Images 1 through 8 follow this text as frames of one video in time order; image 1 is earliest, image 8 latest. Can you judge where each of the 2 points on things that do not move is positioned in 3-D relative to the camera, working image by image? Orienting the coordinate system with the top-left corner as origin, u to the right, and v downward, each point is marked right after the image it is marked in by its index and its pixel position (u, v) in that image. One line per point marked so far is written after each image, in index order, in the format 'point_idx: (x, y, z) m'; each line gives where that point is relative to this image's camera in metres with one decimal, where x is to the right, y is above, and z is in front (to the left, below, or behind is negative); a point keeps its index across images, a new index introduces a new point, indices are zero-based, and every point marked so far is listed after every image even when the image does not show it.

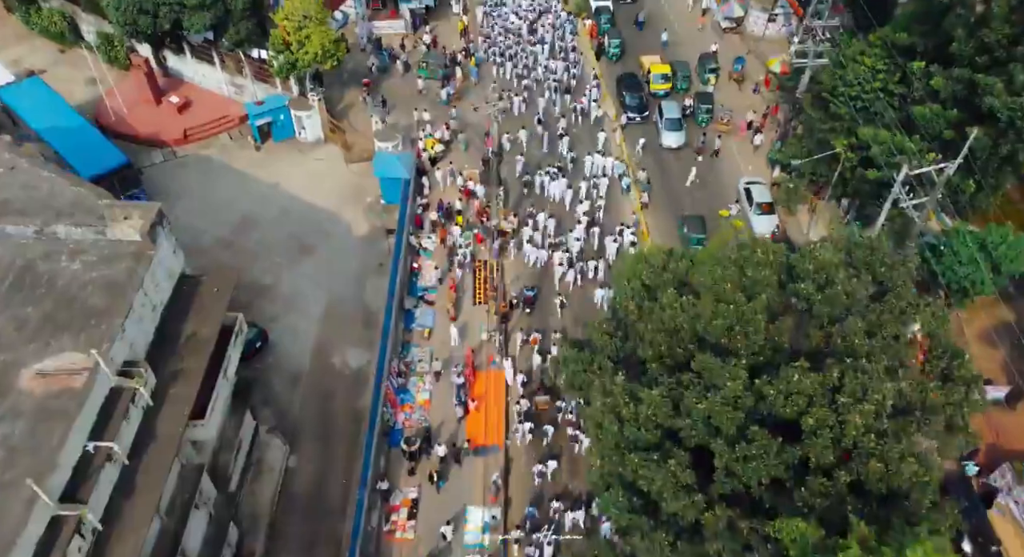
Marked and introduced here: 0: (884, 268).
0: (+8.7, +0.2, +17.2) m
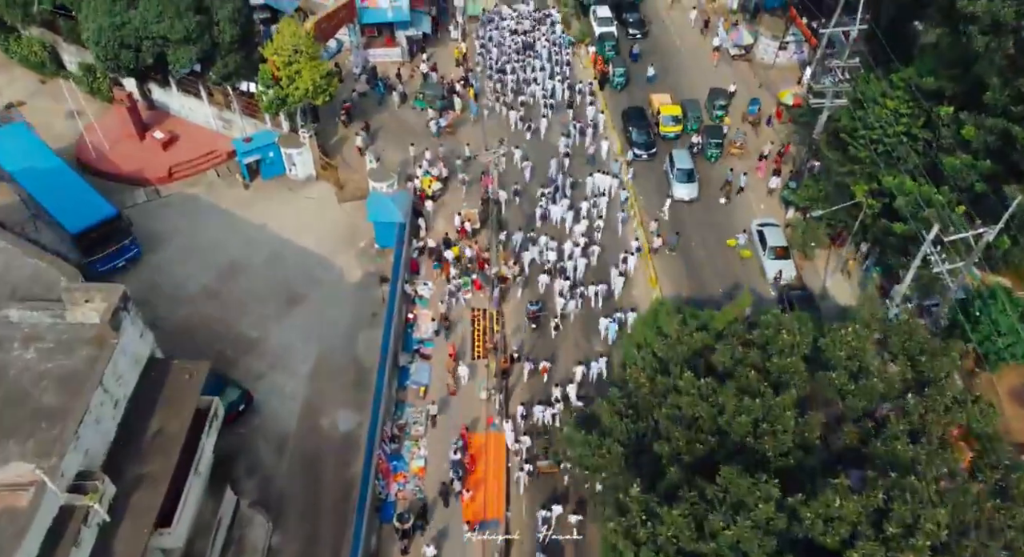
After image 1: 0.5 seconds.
0: (+8.7, -1.6, +15.6) m
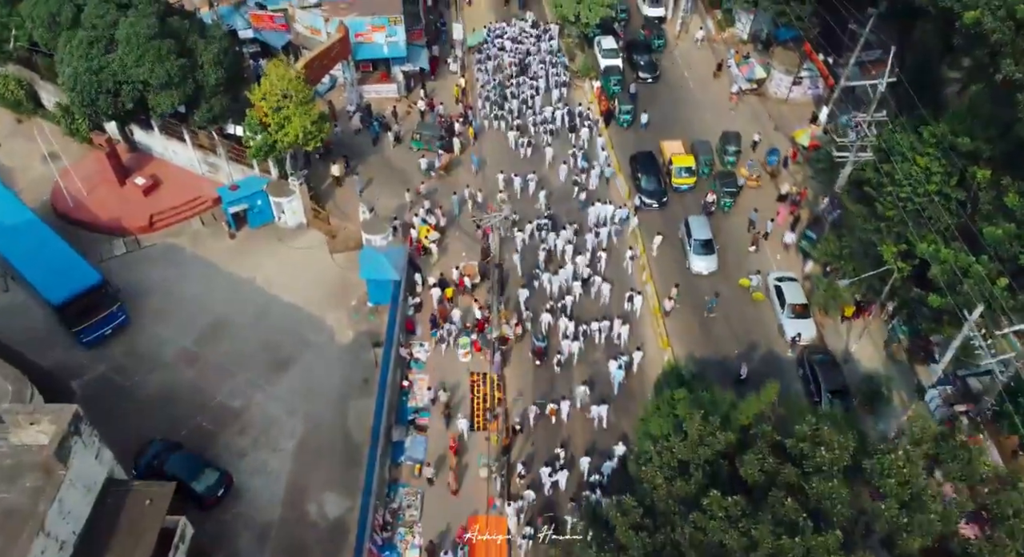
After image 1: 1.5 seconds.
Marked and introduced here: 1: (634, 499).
0: (+8.8, -3.8, +13.7) m
1: (+2.9, -5.2, +17.1) m
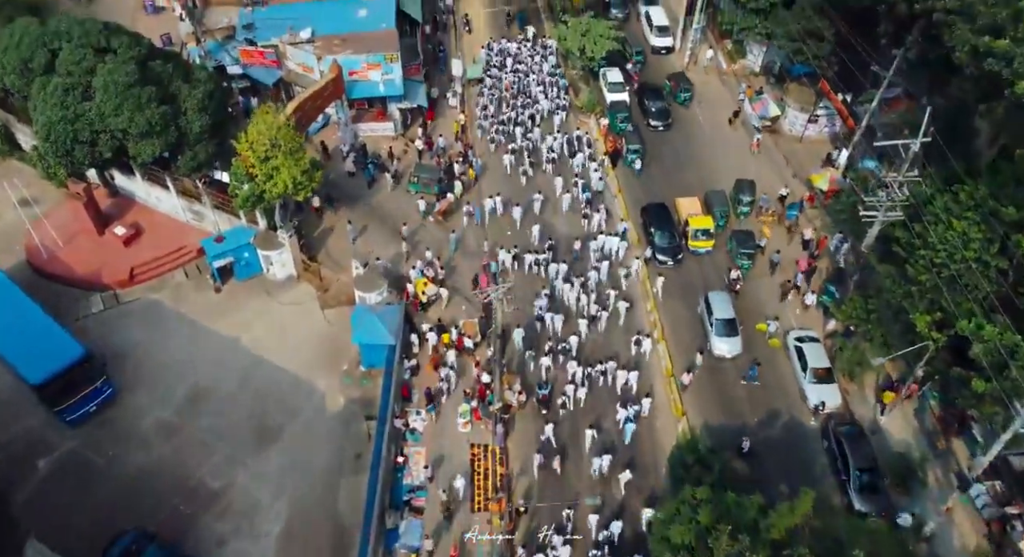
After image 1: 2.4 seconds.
0: (+9.0, -5.9, +11.9) m
1: (+3.0, -7.3, +15.2) m
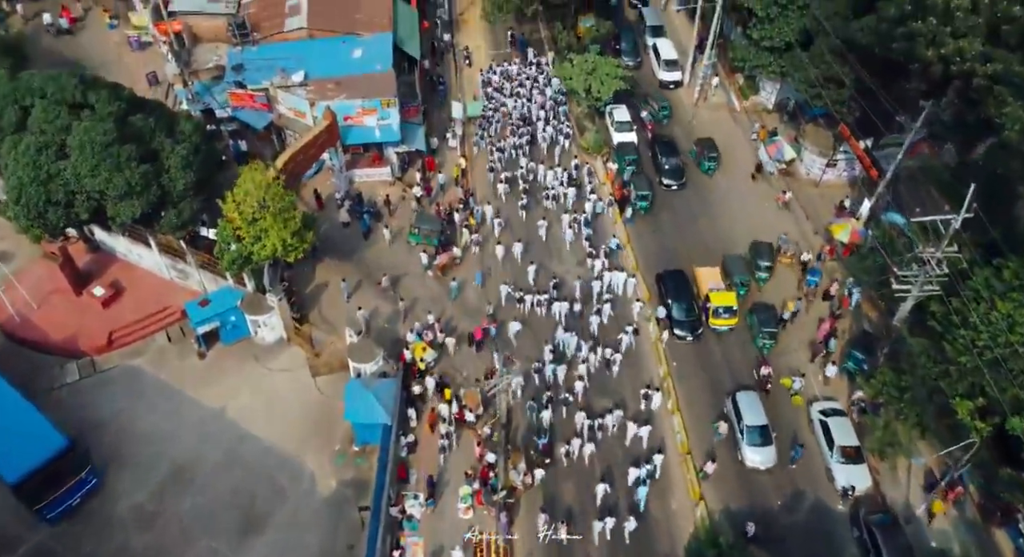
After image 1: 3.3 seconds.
0: (+9.1, -8.2, +10.0) m
1: (+3.2, -9.6, +13.4) m
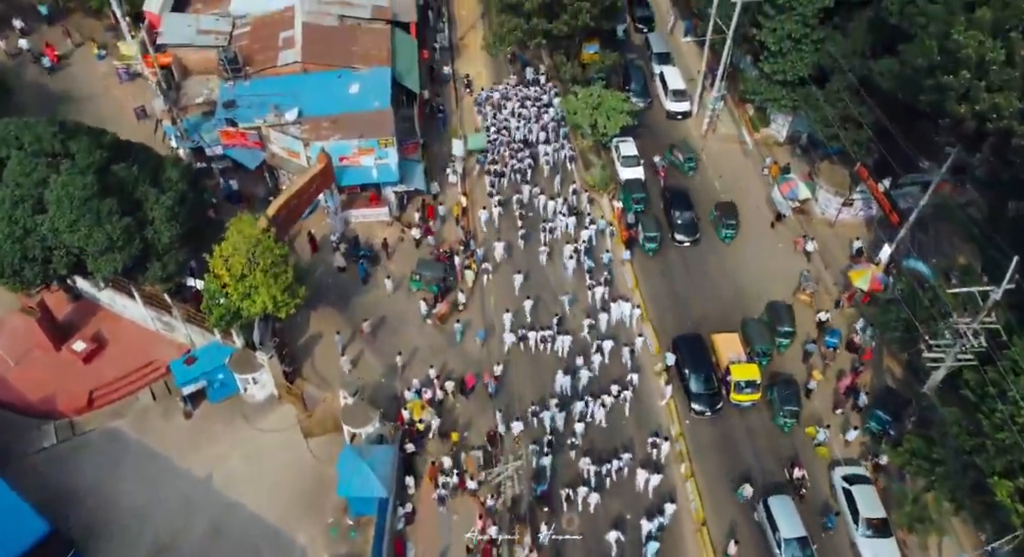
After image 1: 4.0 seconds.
0: (+9.3, -10.0, +8.5) m
1: (+3.3, -11.5, +11.8) m
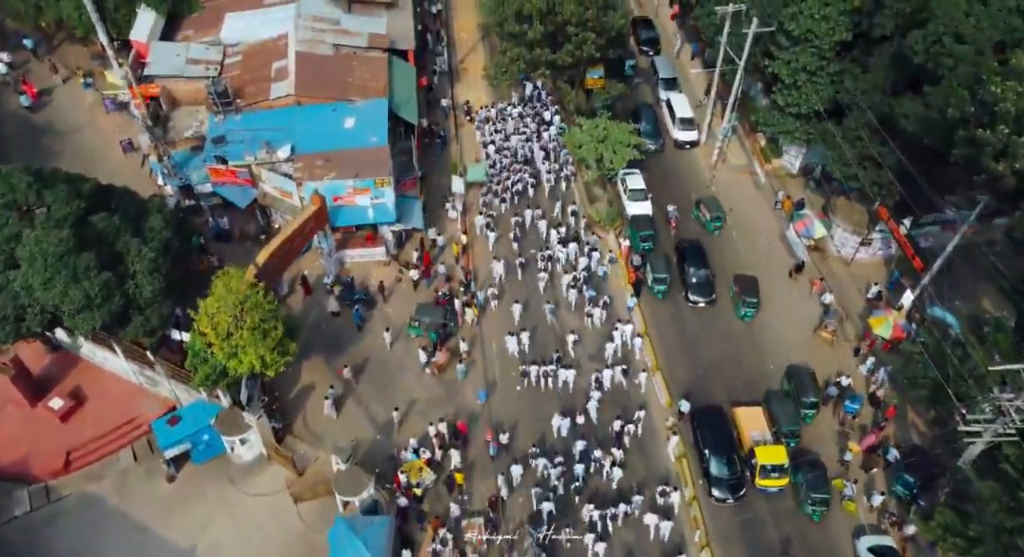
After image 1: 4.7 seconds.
0: (+9.4, -11.7, +7.0) m
1: (+3.4, -13.2, +10.3) m
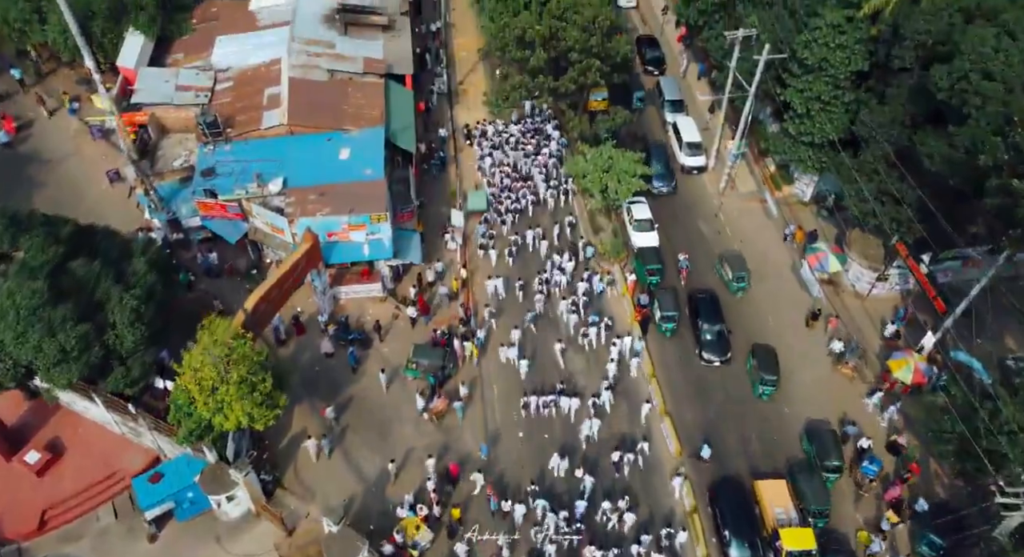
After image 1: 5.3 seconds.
0: (+9.5, -13.1, +5.6) m
1: (+3.5, -14.6, +8.9) m
